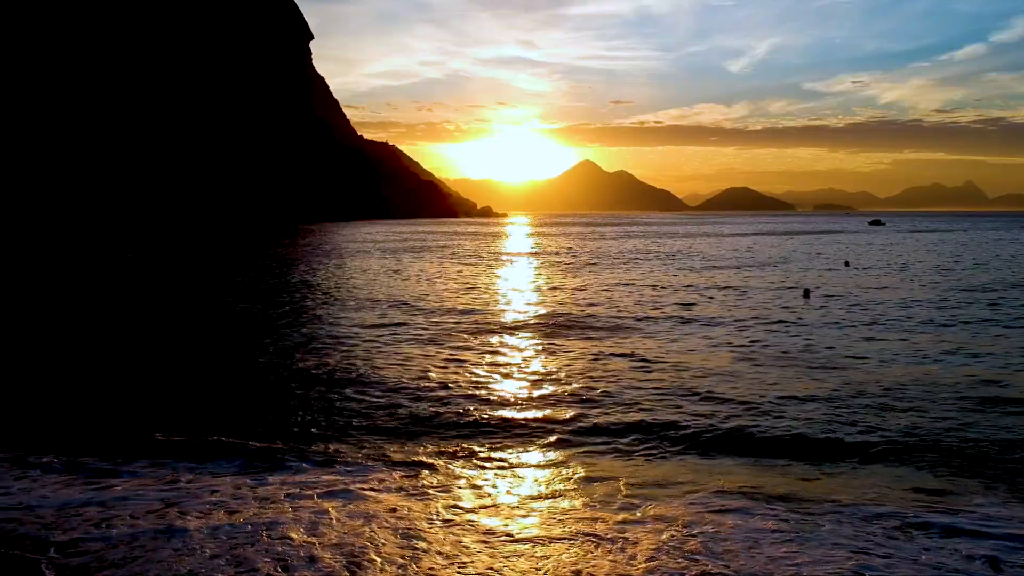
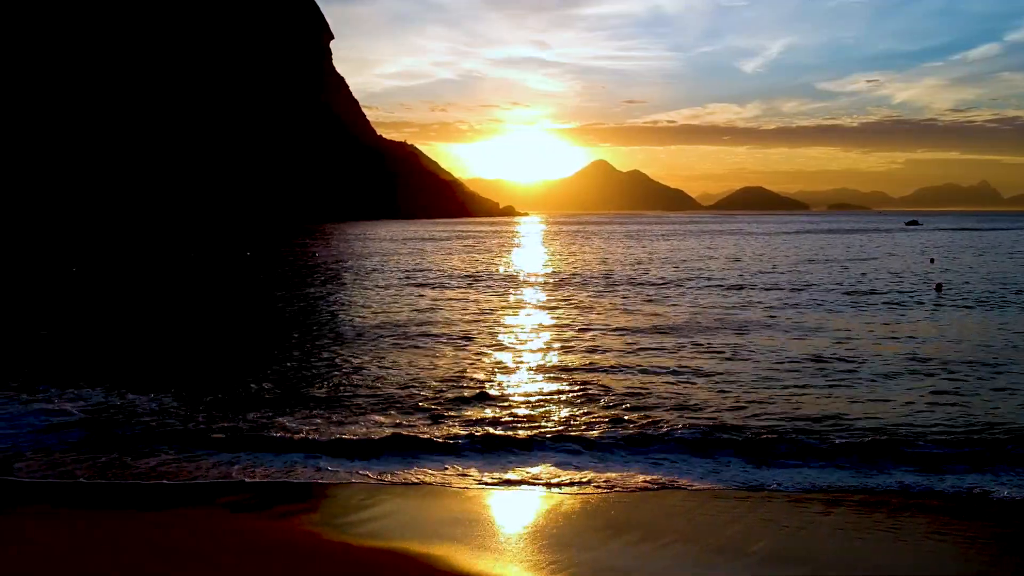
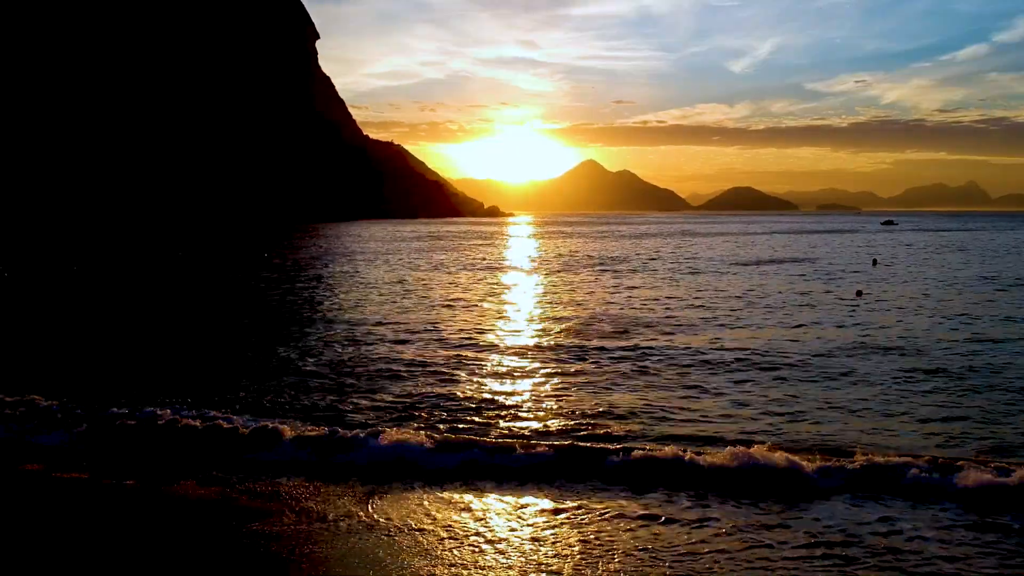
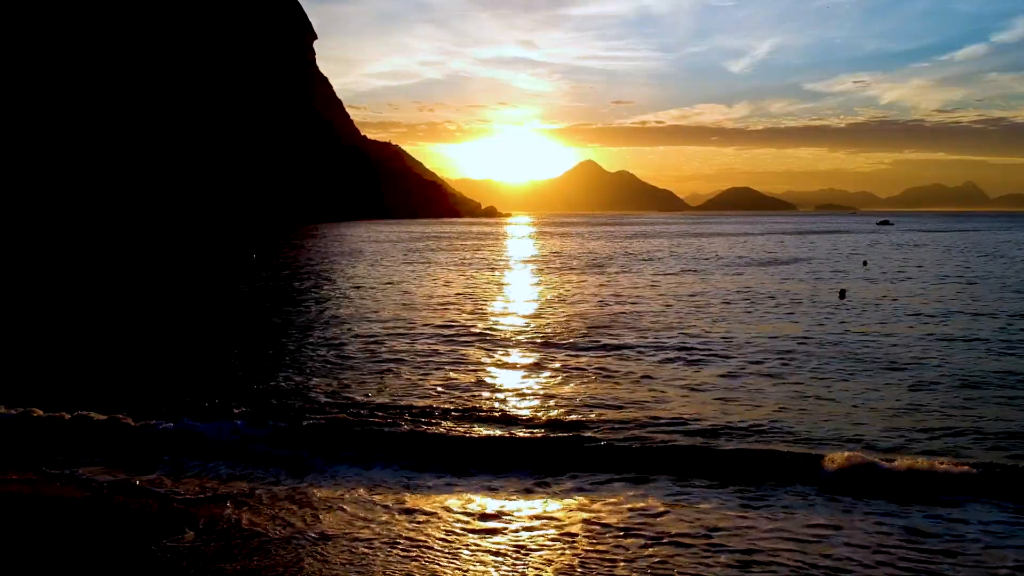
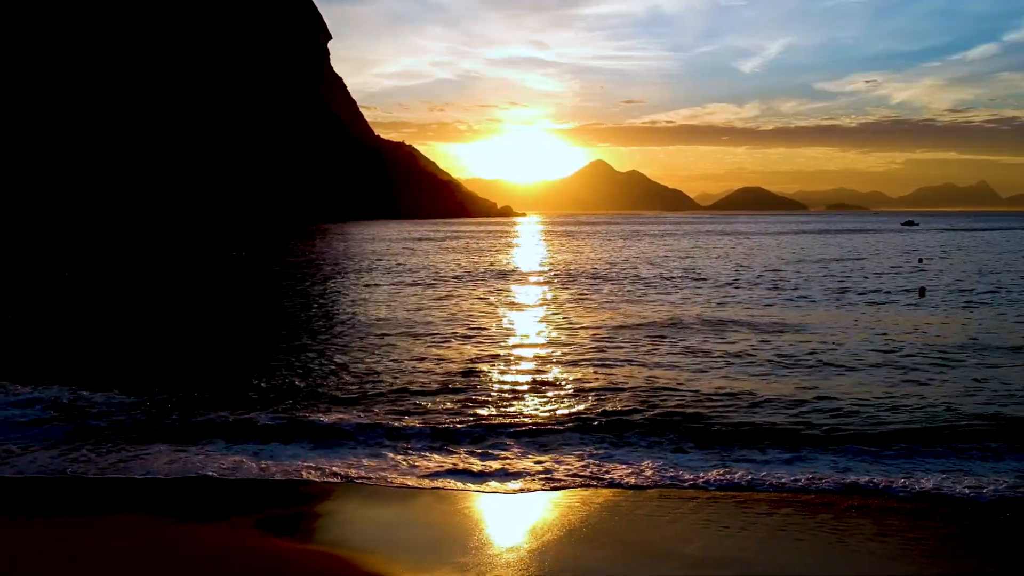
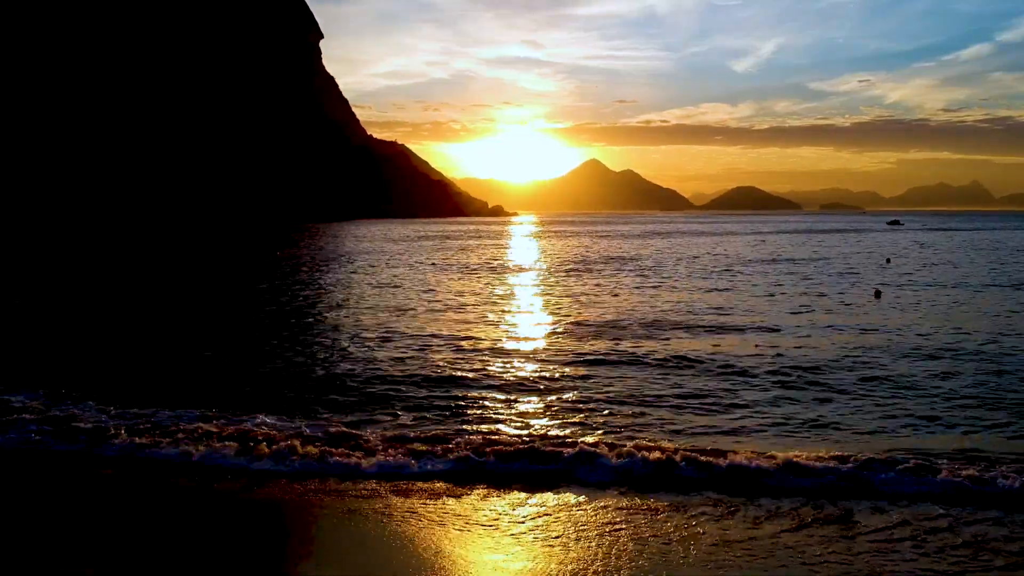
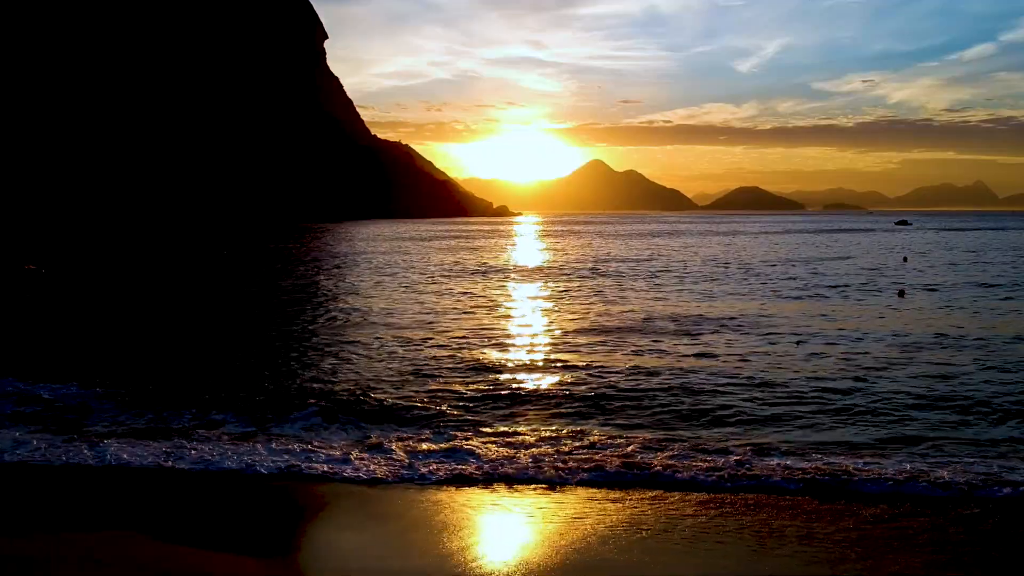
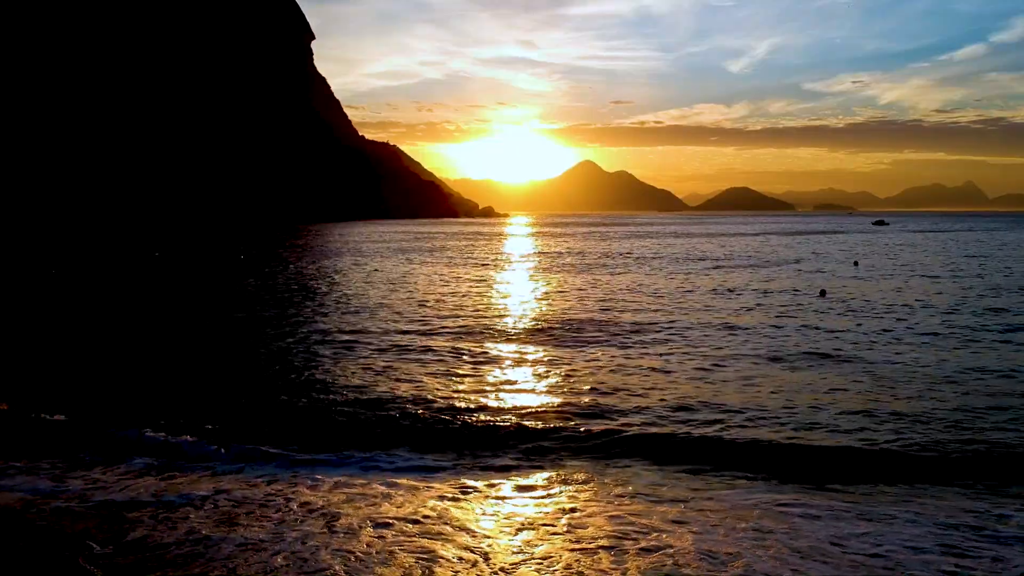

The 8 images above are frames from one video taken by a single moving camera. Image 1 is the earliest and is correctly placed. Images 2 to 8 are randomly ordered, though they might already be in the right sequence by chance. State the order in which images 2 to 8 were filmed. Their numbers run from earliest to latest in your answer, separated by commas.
8, 4, 3, 6, 7, 5, 2
